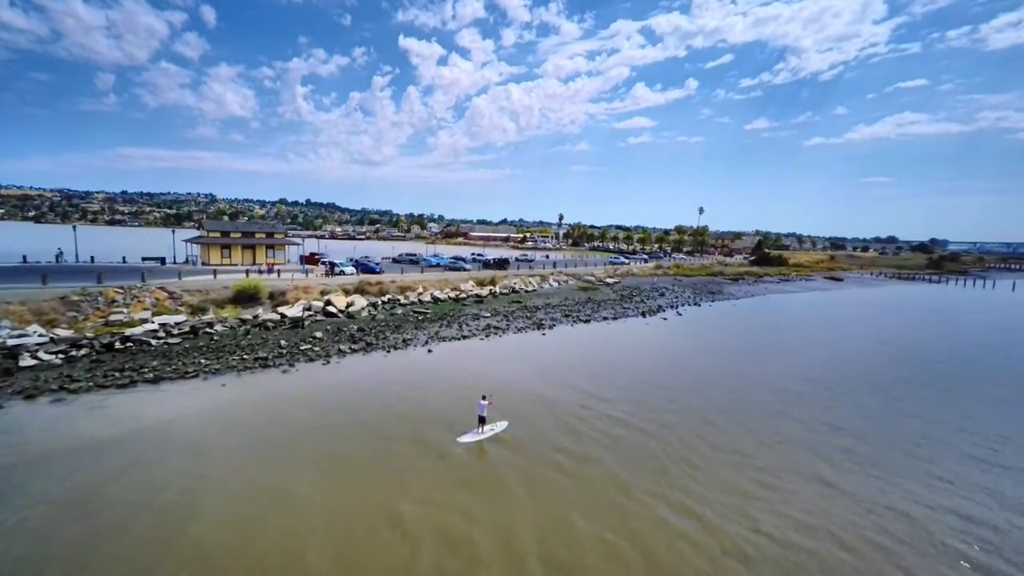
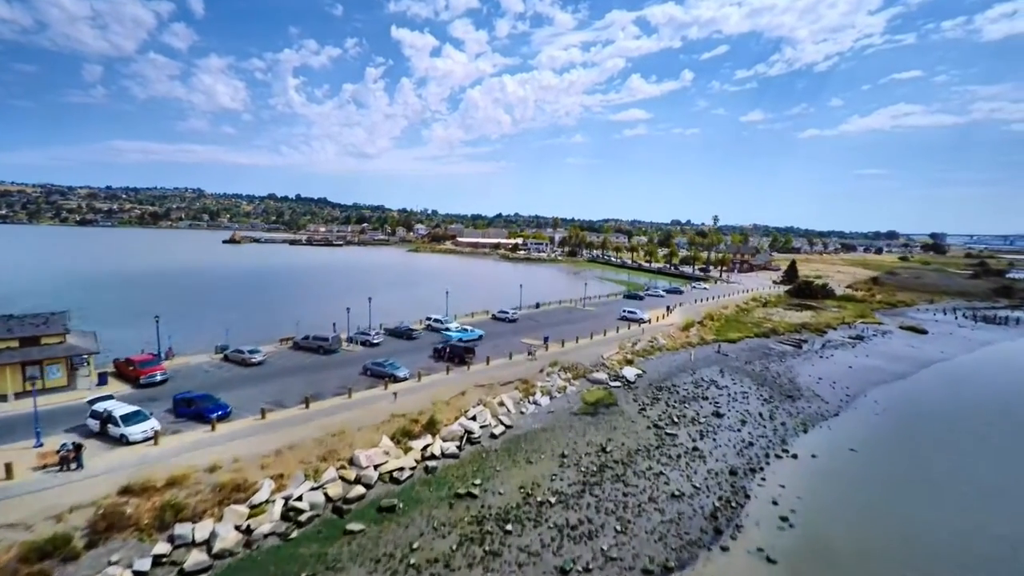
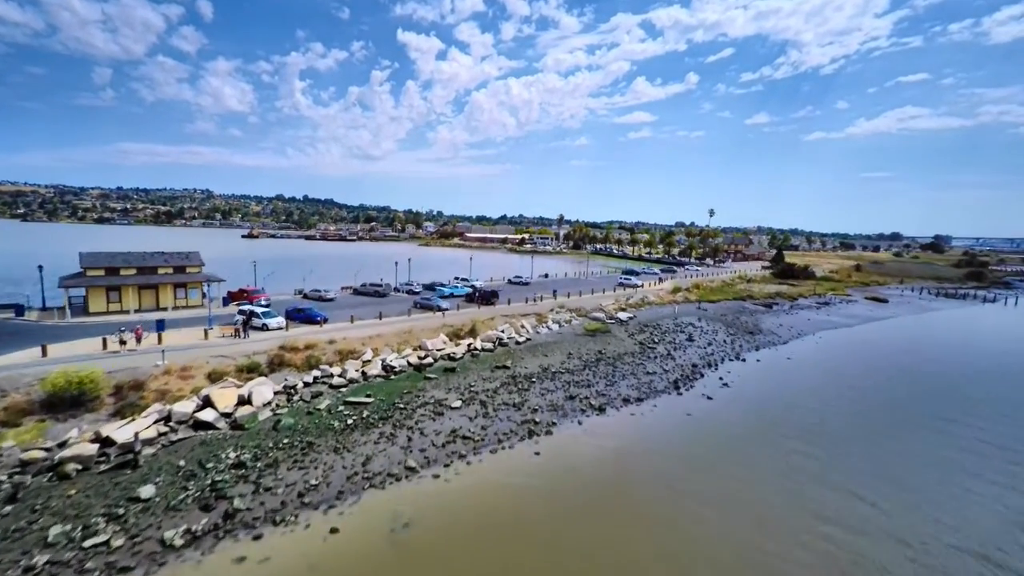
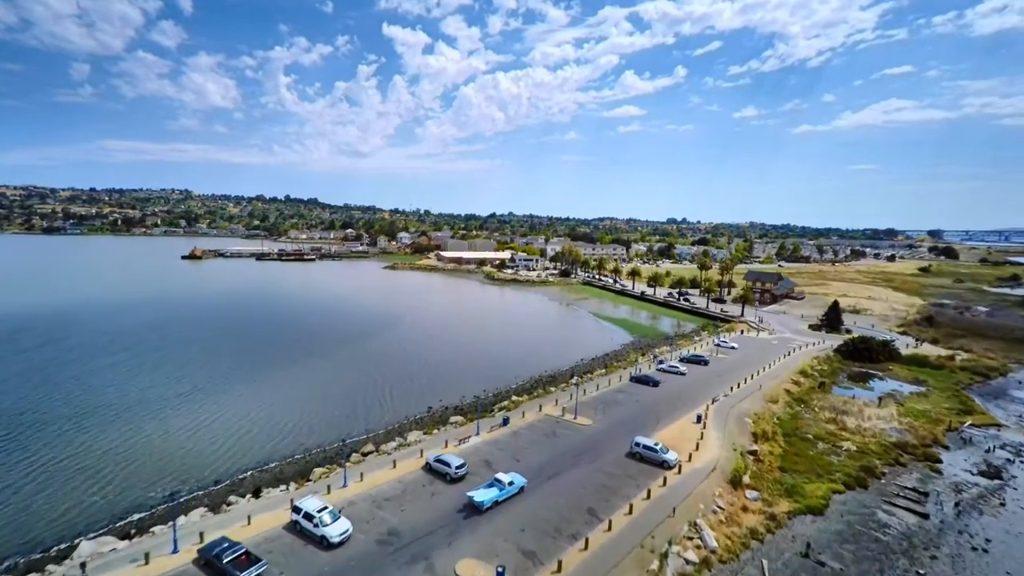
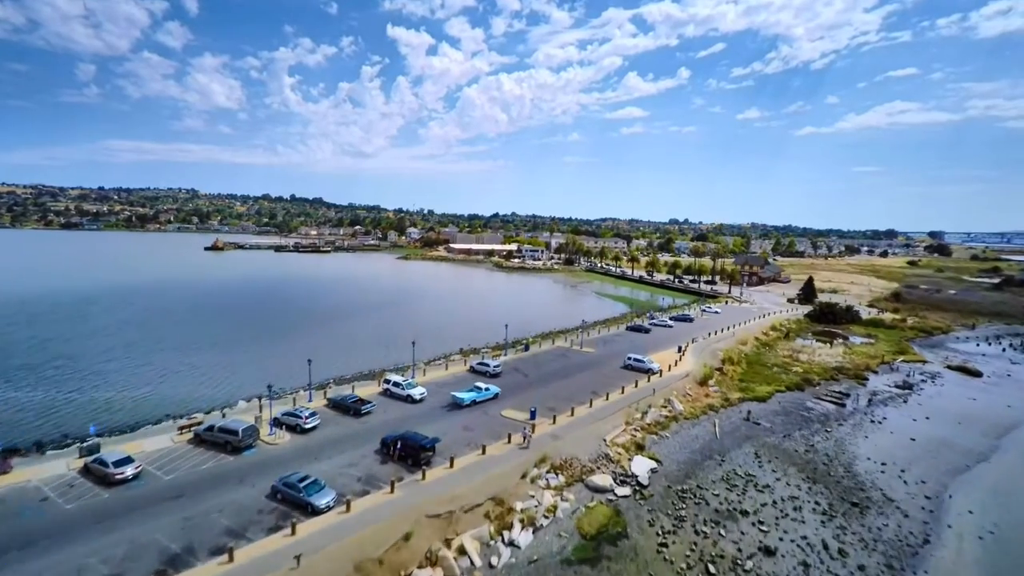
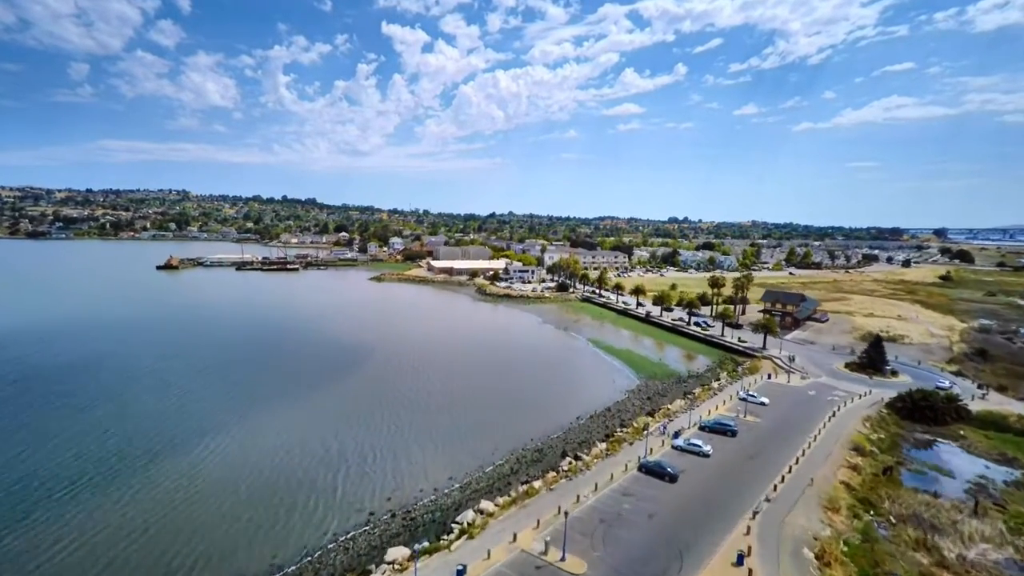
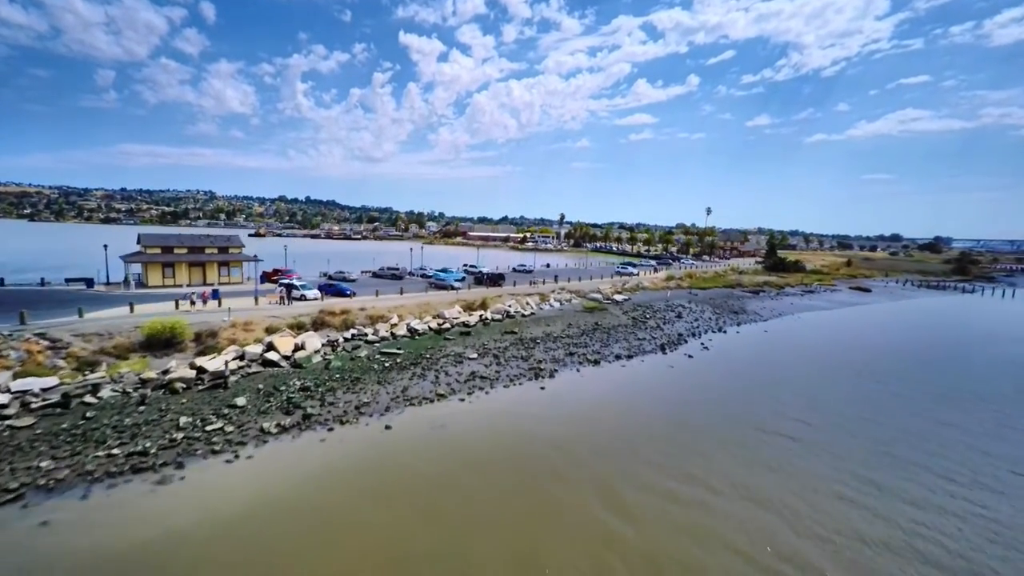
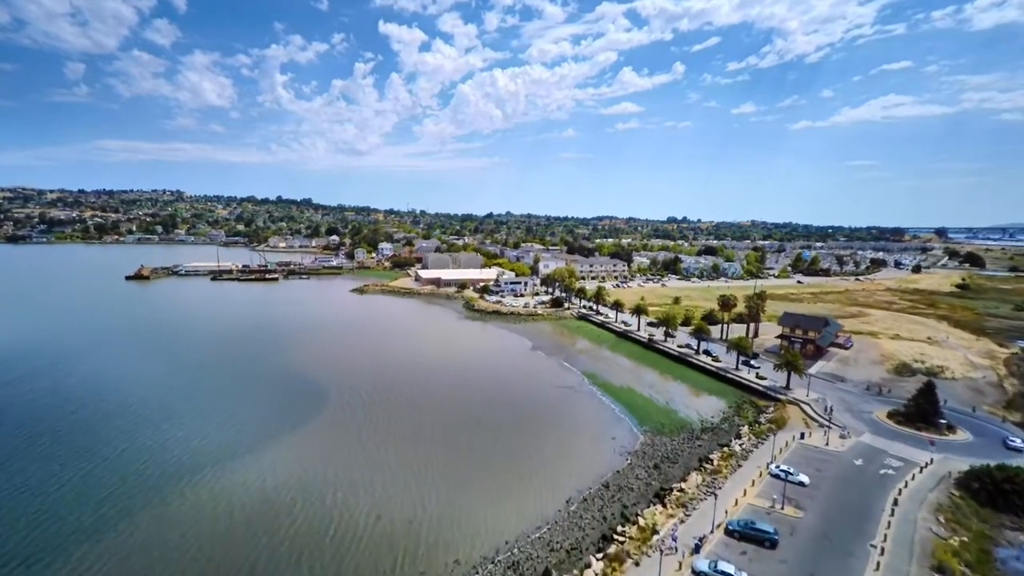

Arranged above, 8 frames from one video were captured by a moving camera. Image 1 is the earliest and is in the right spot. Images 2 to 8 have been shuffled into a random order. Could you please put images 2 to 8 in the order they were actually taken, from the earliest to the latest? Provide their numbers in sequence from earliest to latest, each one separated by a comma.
7, 3, 2, 5, 4, 6, 8
